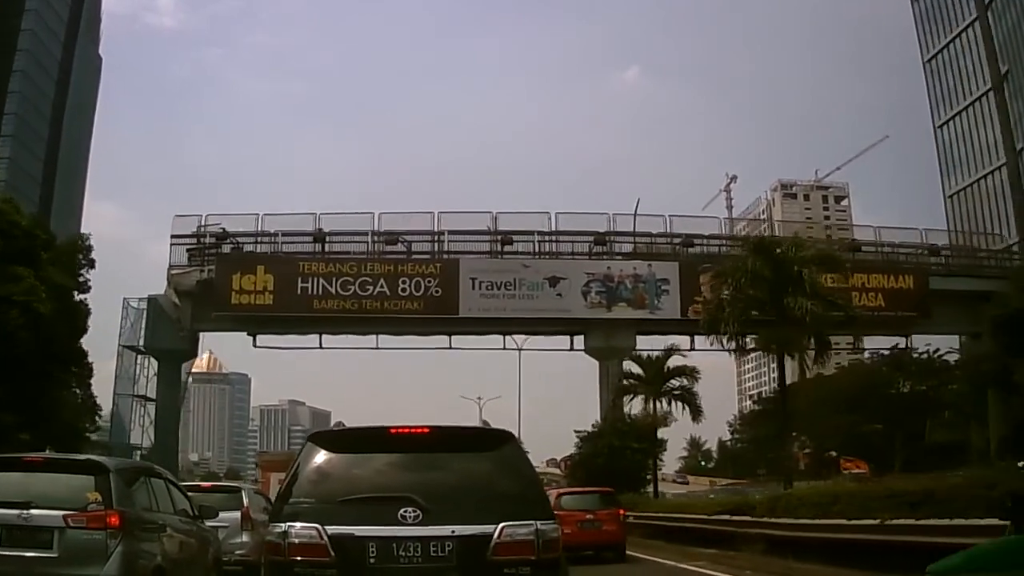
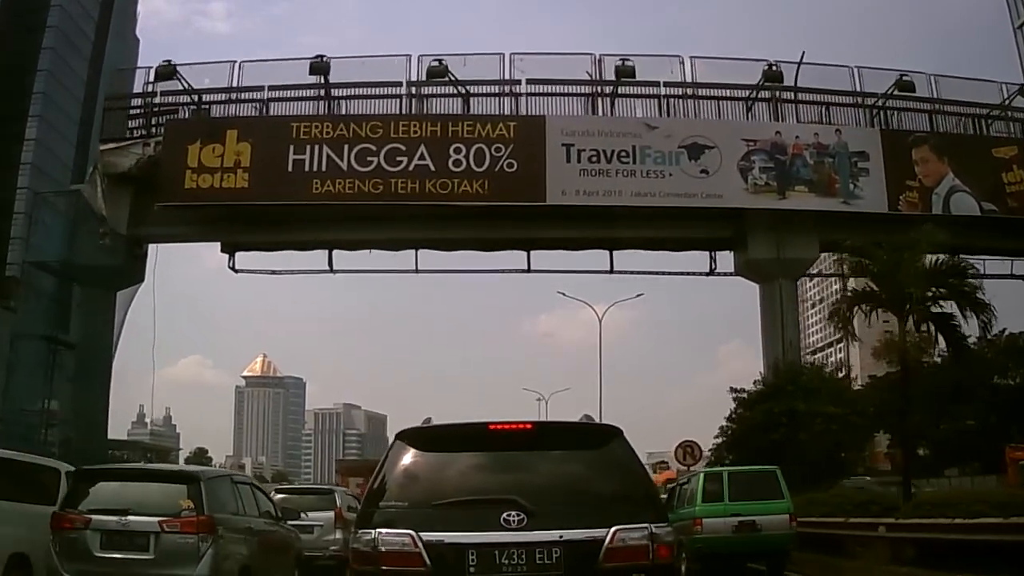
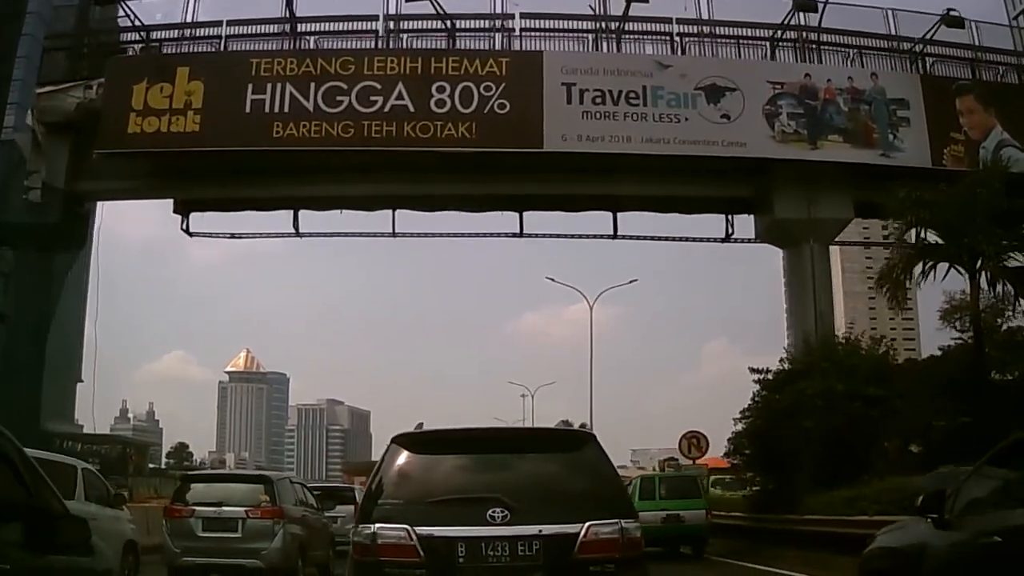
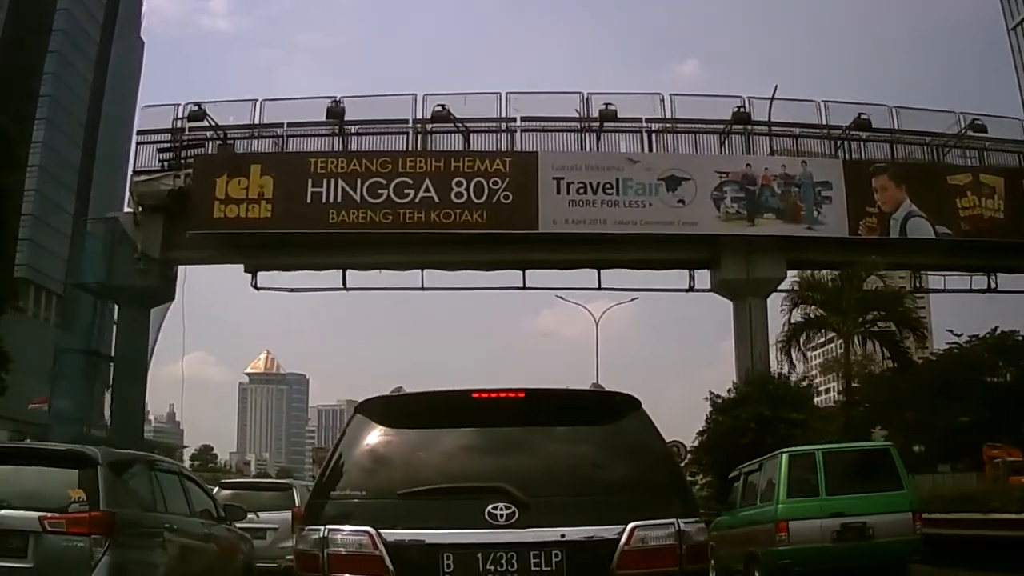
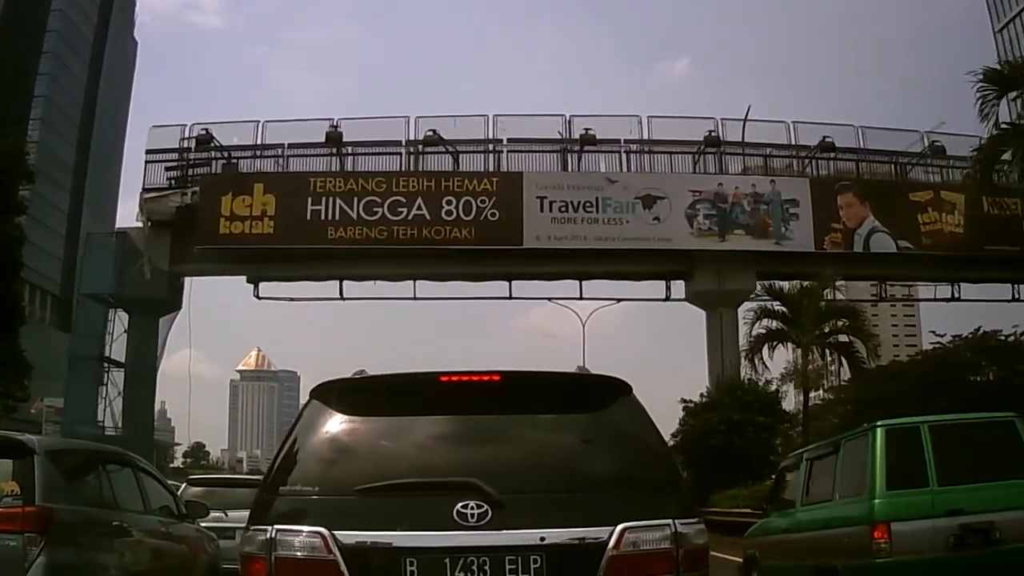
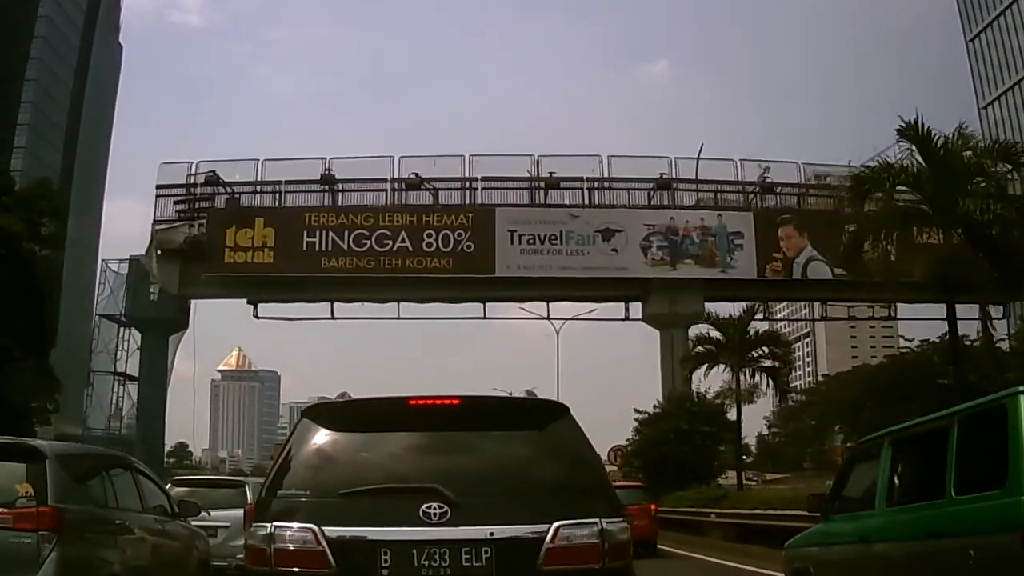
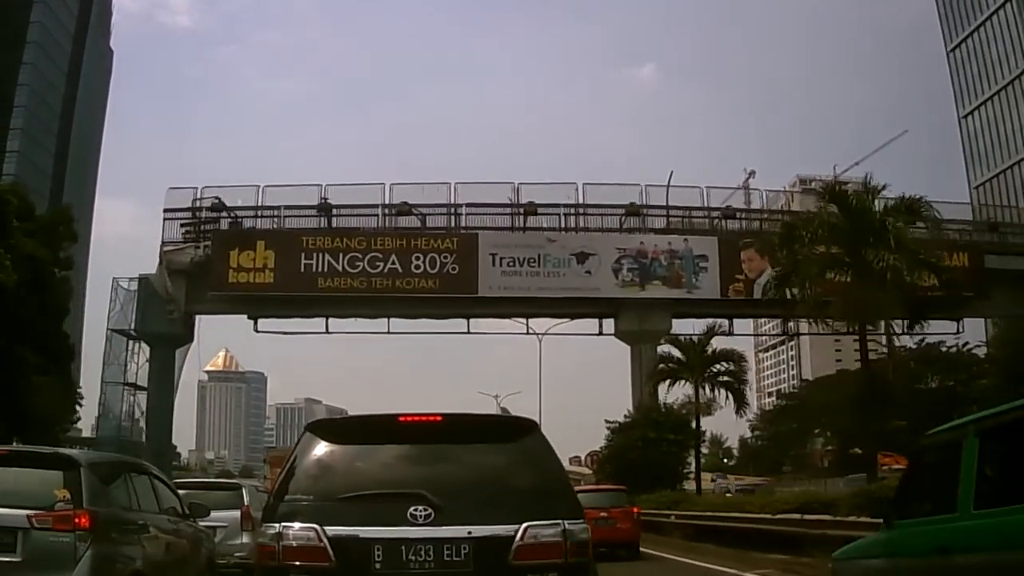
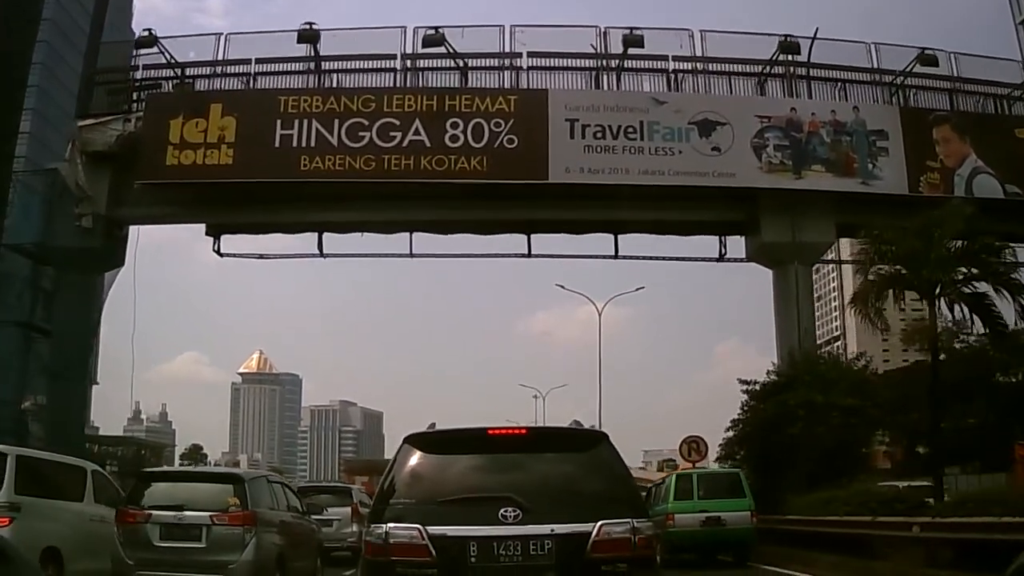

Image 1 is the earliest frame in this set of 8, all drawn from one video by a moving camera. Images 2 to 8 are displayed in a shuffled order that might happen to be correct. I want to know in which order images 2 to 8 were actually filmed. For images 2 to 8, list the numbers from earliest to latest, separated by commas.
7, 6, 5, 4, 2, 8, 3
